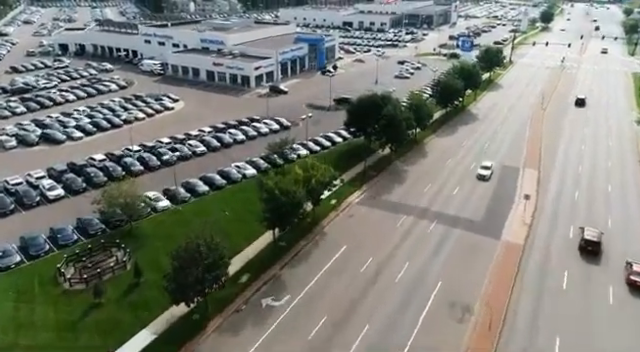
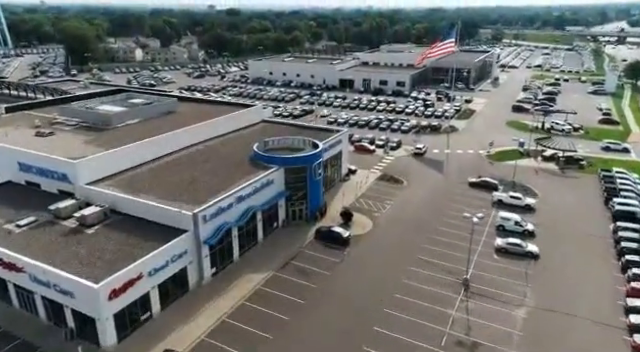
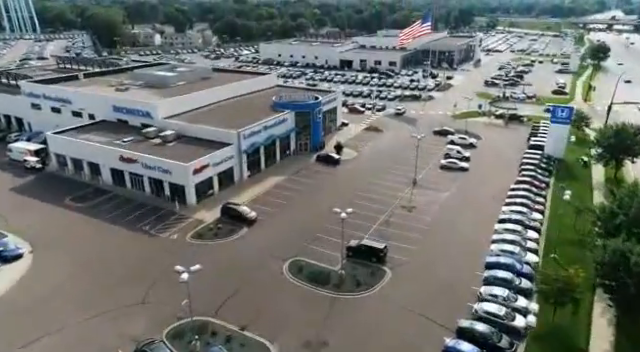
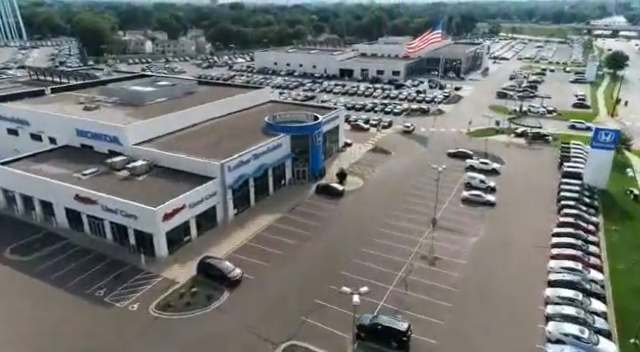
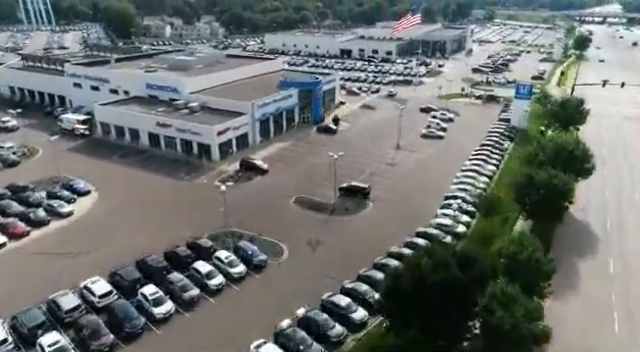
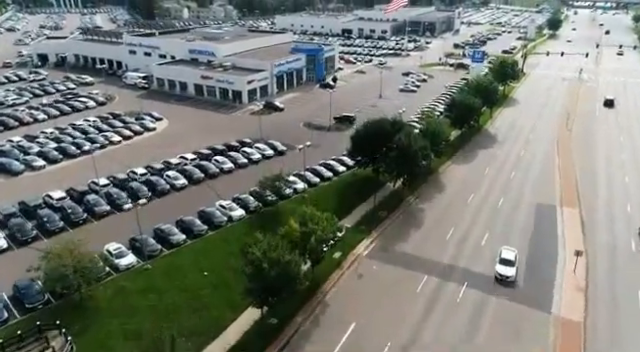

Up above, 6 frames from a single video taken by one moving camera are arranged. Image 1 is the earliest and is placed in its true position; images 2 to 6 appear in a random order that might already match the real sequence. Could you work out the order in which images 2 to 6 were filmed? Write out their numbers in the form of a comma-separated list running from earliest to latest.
6, 5, 3, 4, 2
